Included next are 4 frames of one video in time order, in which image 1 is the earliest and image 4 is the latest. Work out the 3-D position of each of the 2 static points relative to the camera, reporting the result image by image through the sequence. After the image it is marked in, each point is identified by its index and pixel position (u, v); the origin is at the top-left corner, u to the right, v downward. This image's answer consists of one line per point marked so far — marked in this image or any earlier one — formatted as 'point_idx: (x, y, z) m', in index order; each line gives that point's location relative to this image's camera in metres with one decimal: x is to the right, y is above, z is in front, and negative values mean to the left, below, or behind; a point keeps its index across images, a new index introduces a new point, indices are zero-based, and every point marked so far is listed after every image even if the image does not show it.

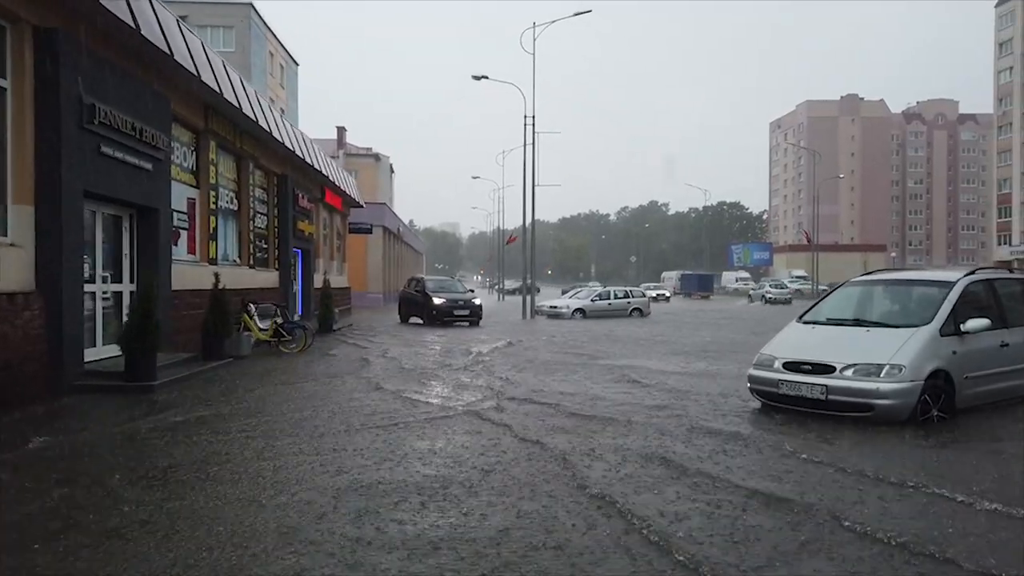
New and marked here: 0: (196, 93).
0: (-5.2, +3.2, +13.8) m
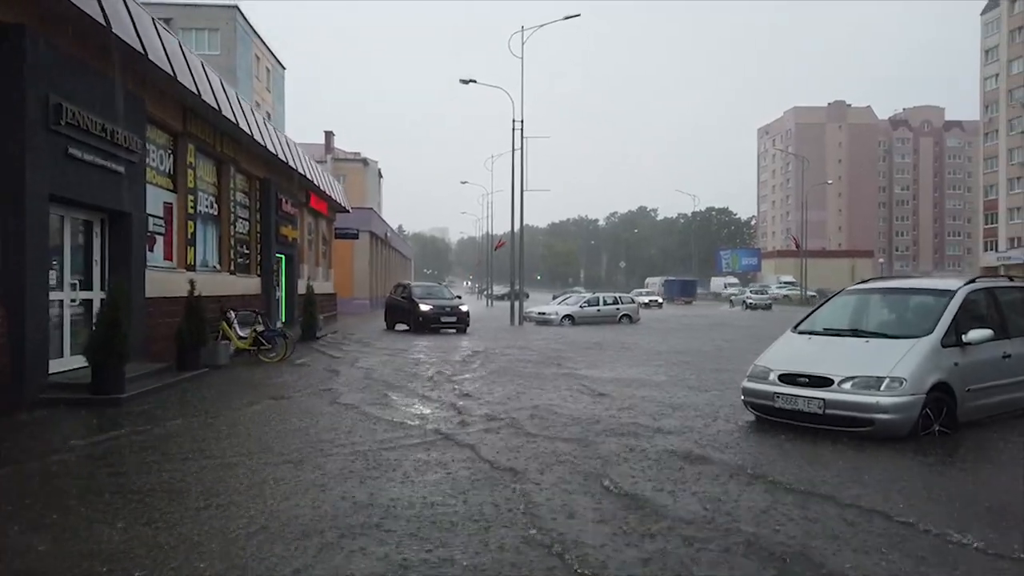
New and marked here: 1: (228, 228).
0: (-5.5, +3.1, +13.4) m
1: (-6.0, +1.3, +17.6) m
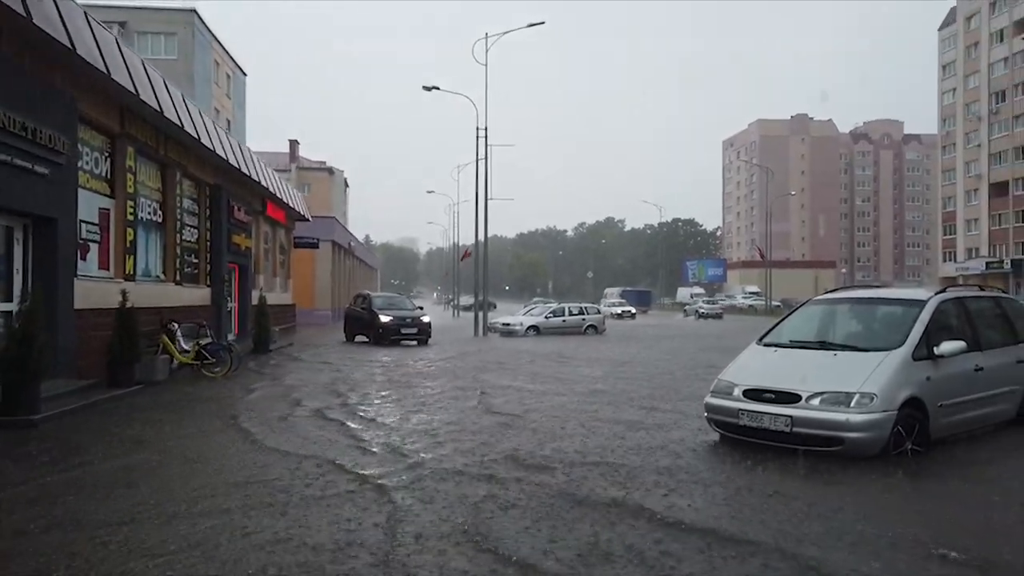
0: (-6.1, +3.0, +12.7) m
1: (-6.9, +1.0, +16.8) m
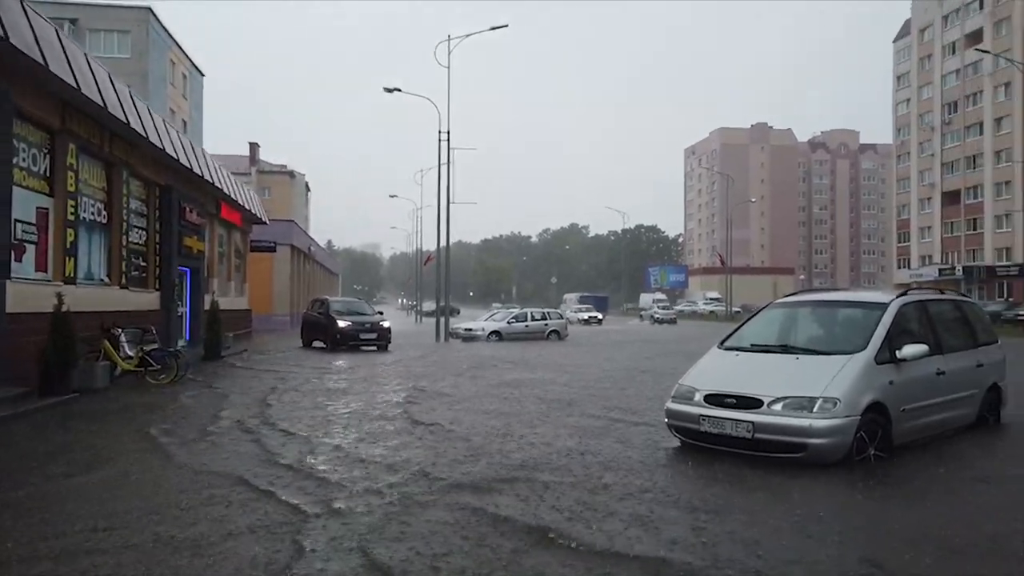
0: (-6.8, +2.9, +12.1) m
1: (-7.7, +1.0, +16.2) m
